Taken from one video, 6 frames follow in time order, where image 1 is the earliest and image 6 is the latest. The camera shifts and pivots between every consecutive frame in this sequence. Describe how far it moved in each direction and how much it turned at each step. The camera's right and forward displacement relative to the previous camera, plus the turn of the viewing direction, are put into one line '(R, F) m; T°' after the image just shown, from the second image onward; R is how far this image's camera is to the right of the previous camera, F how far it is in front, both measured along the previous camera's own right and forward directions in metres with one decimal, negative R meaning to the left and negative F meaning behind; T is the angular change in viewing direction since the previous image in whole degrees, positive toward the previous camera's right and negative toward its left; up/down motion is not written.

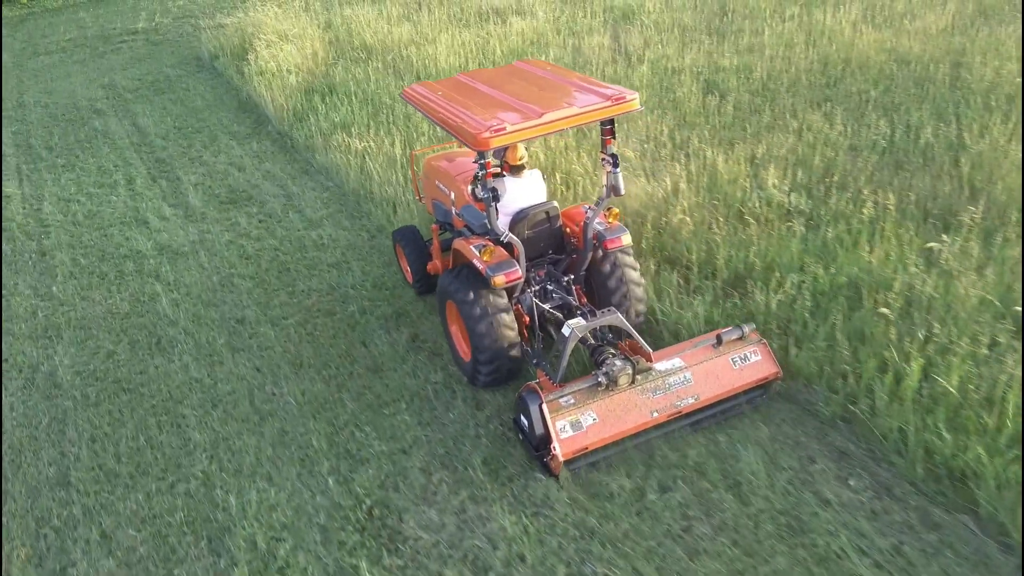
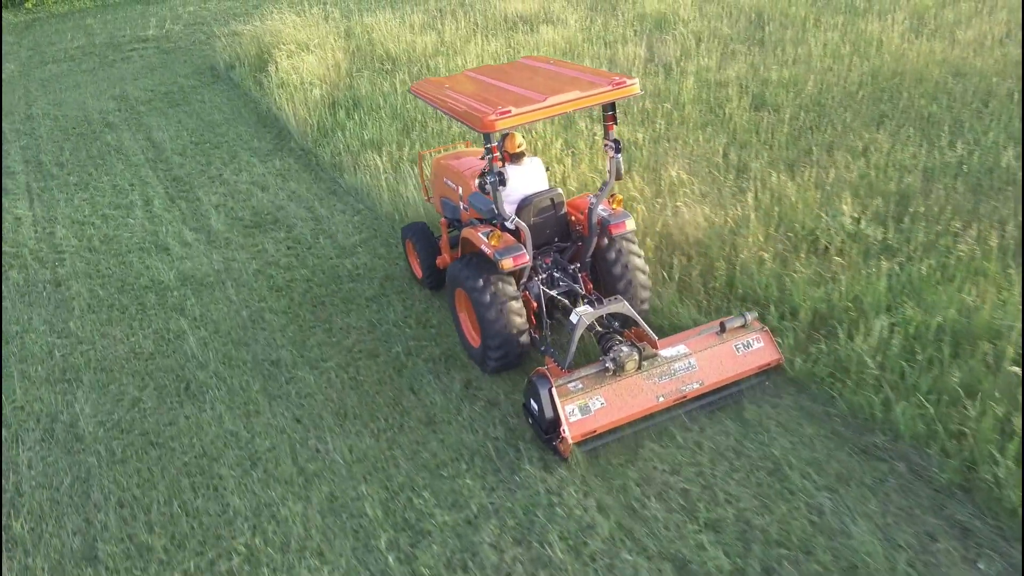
(-0.3, +0.4) m; 0°
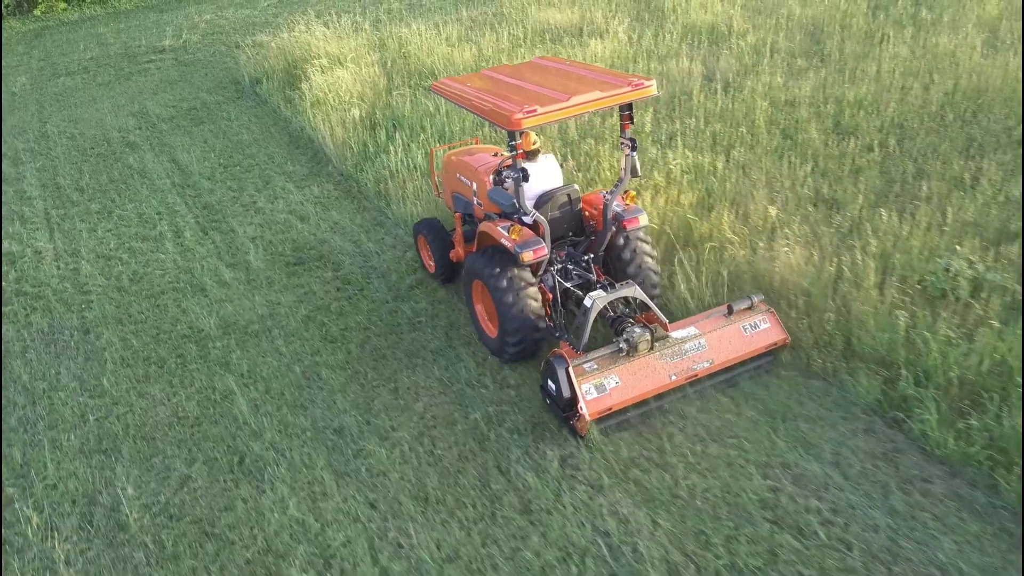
(-0.5, +0.5) m; 0°
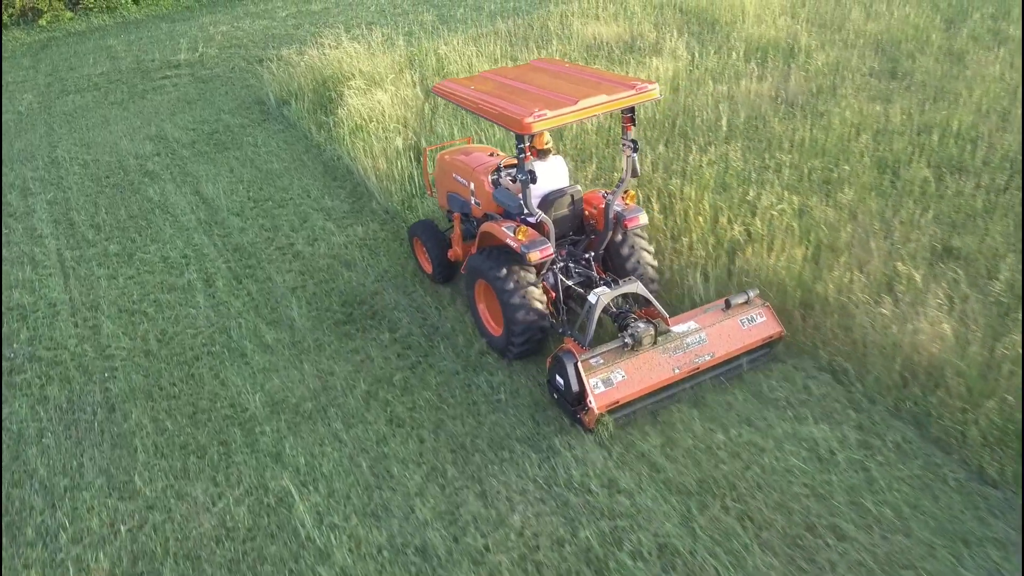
(-0.5, +0.6) m; 0°
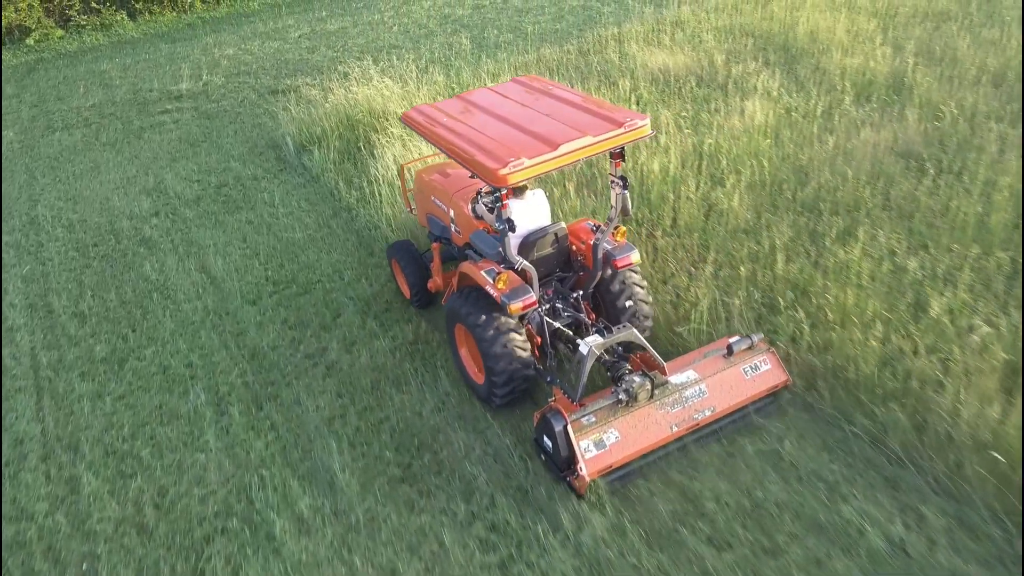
(-0.5, +1.2) m; 0°
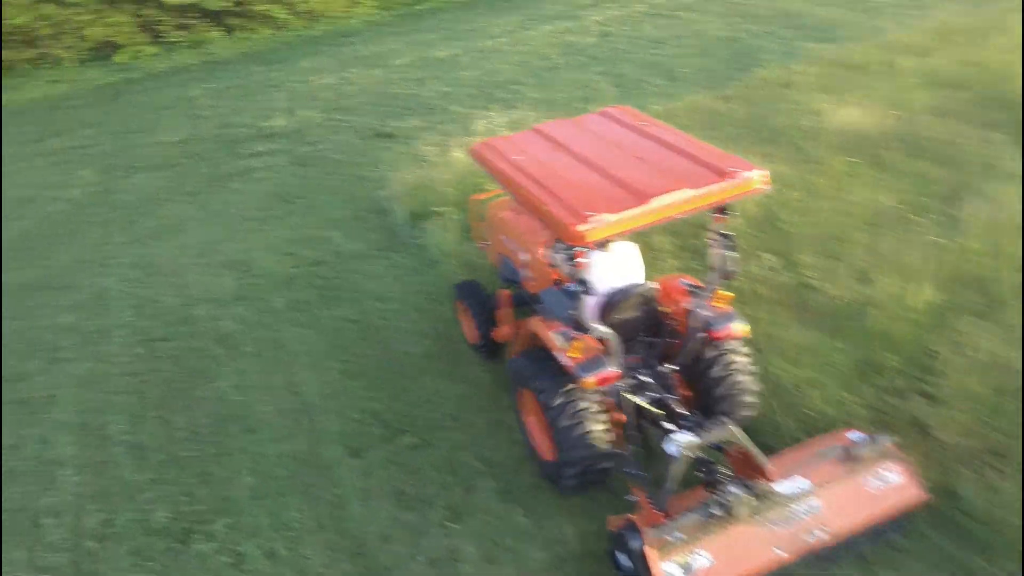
(-0.6, +1.3) m; -5°
